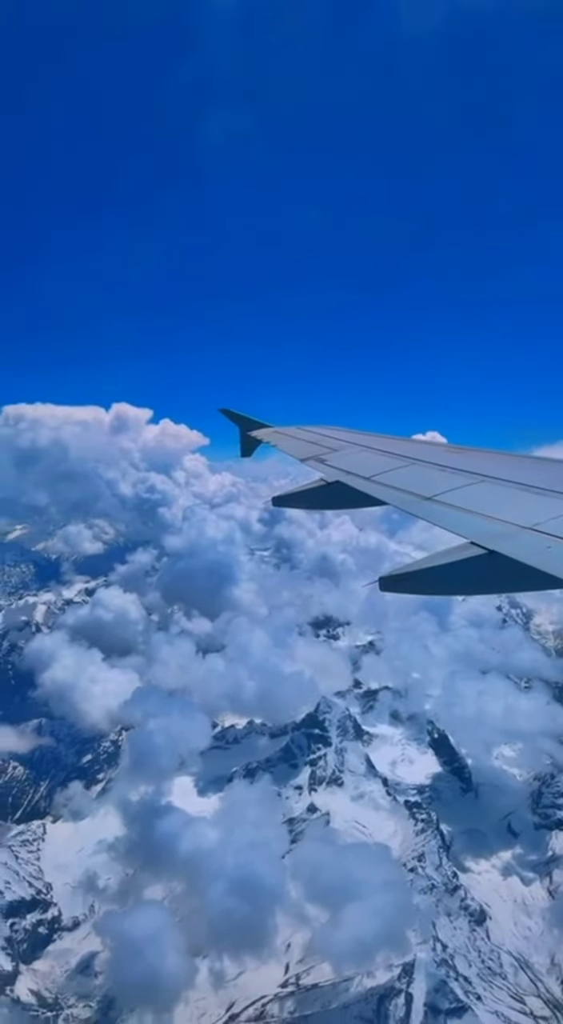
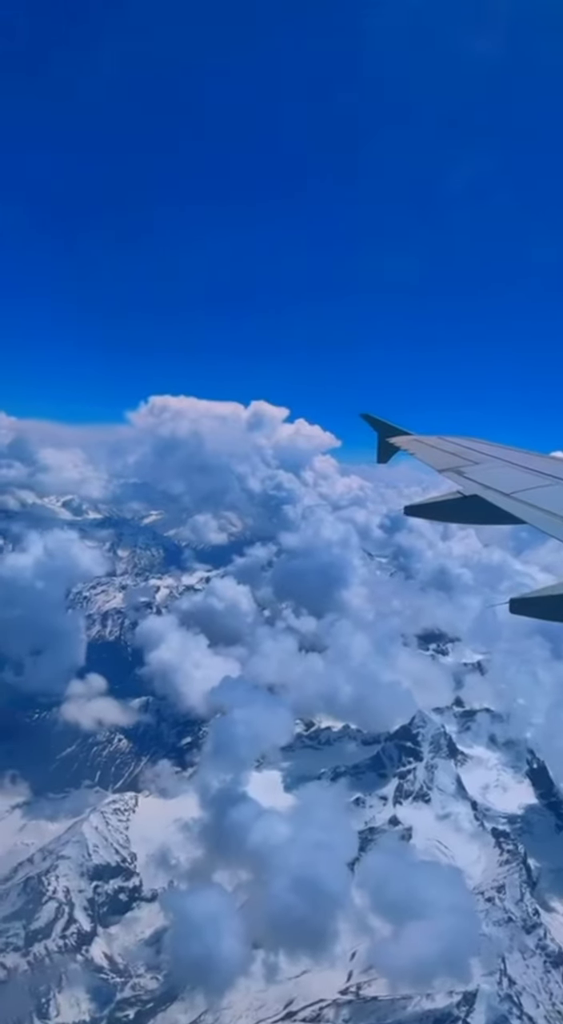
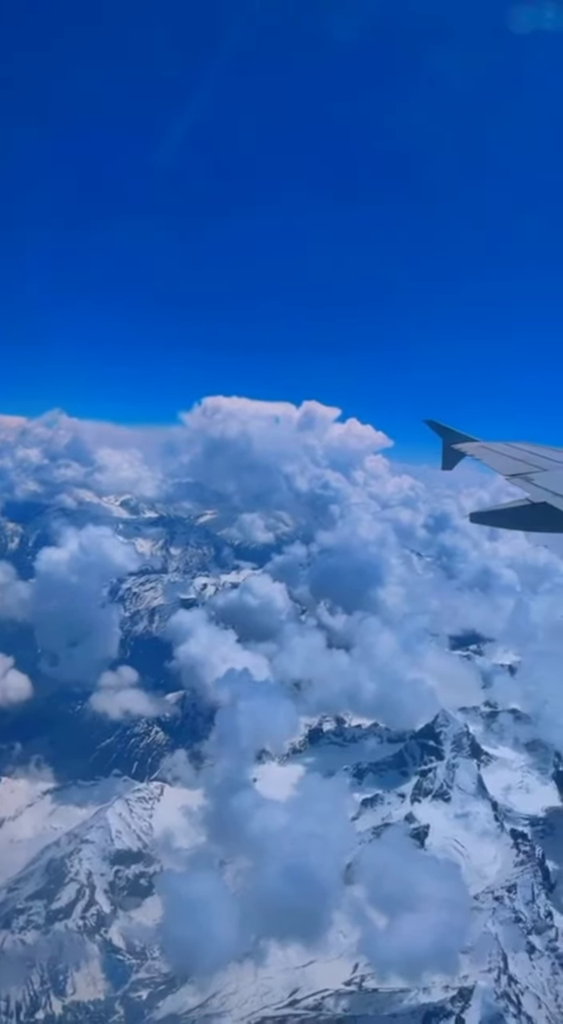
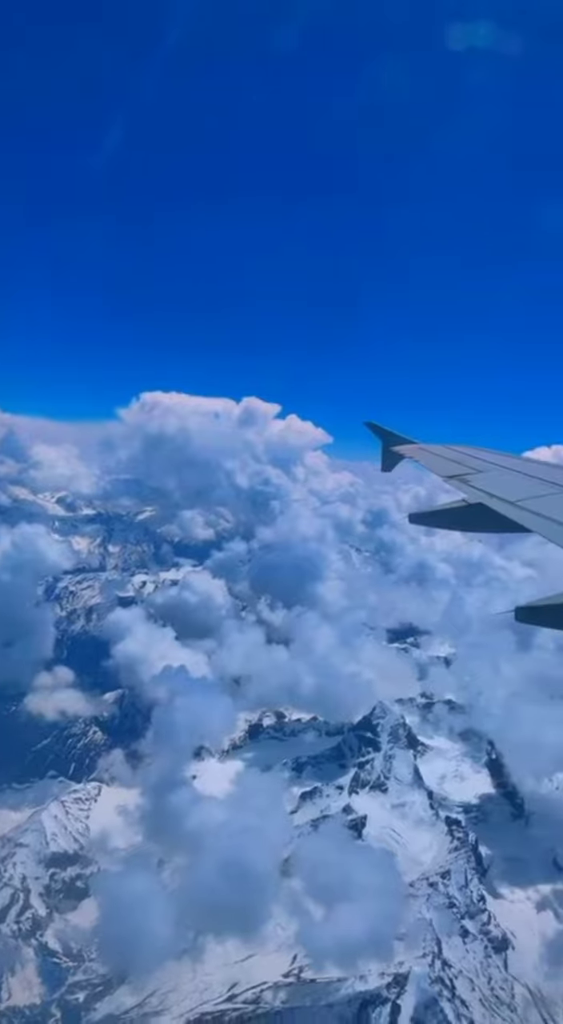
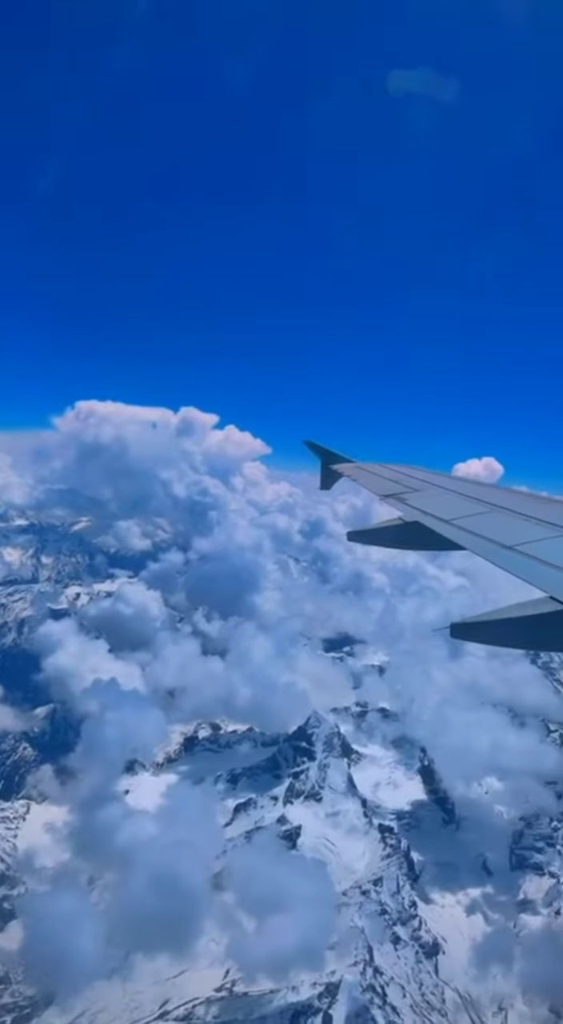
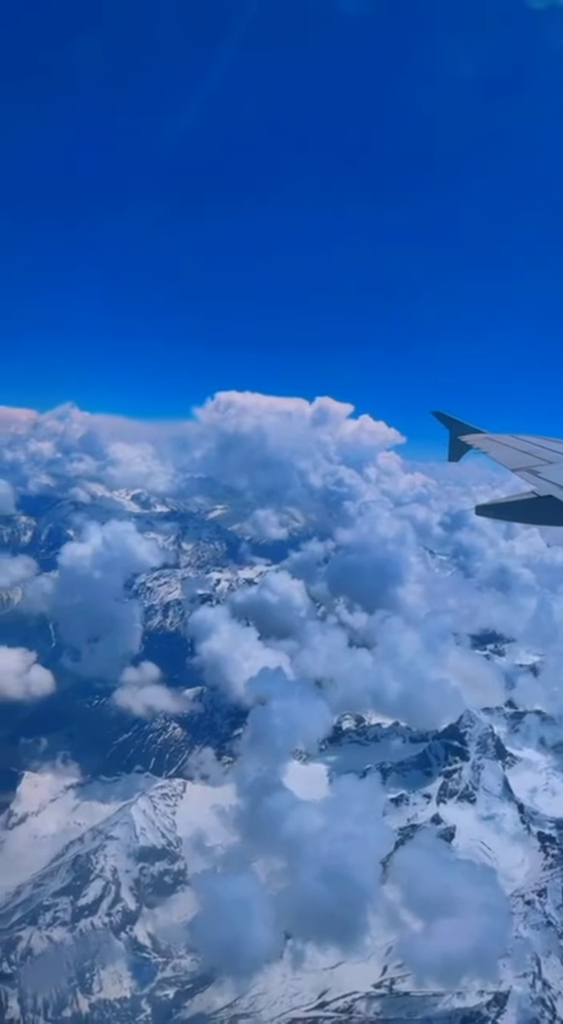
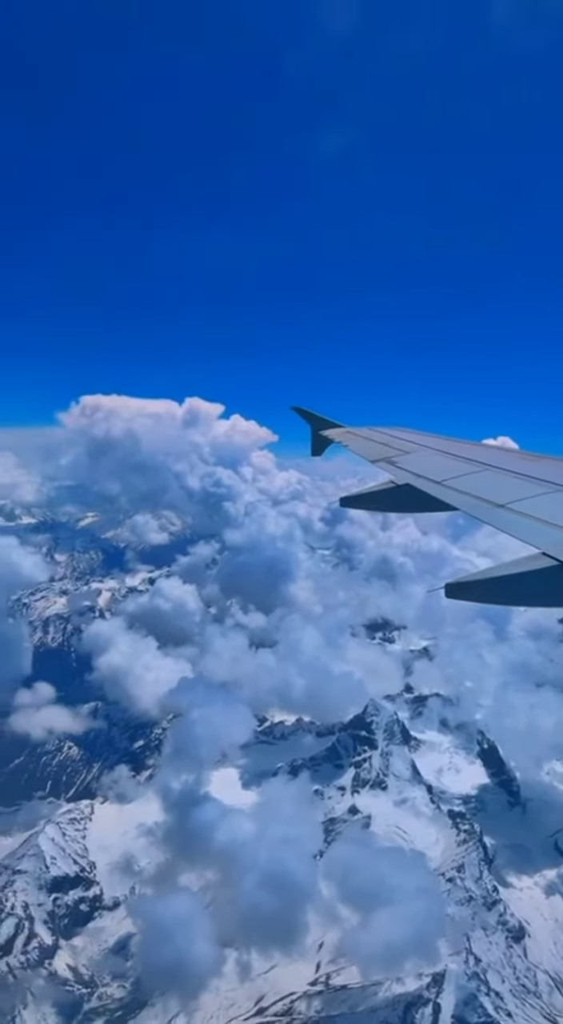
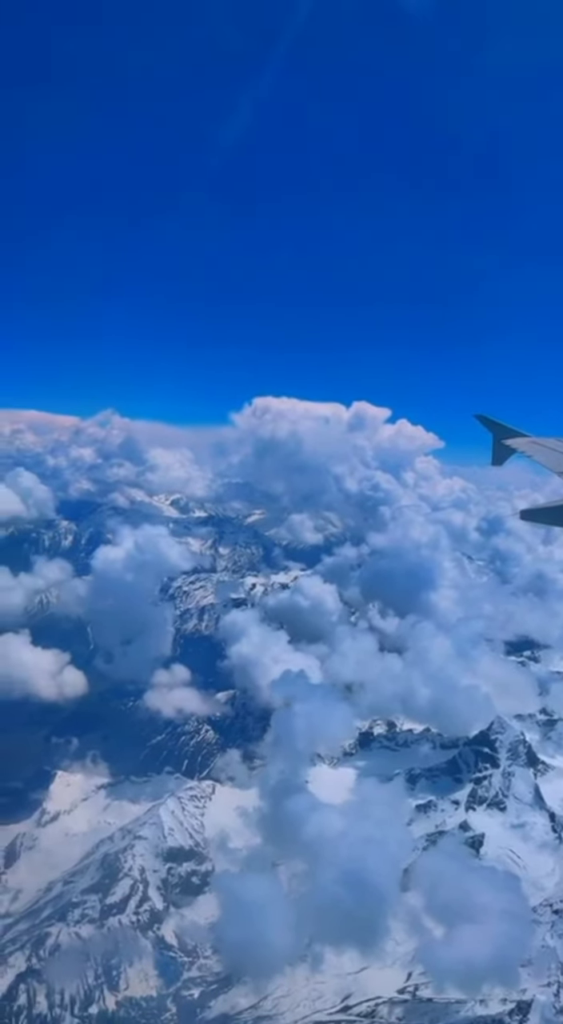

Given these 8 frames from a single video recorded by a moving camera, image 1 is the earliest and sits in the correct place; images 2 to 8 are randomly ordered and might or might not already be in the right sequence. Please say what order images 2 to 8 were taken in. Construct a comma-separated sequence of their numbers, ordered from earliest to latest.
7, 2, 6, 8, 3, 4, 5
